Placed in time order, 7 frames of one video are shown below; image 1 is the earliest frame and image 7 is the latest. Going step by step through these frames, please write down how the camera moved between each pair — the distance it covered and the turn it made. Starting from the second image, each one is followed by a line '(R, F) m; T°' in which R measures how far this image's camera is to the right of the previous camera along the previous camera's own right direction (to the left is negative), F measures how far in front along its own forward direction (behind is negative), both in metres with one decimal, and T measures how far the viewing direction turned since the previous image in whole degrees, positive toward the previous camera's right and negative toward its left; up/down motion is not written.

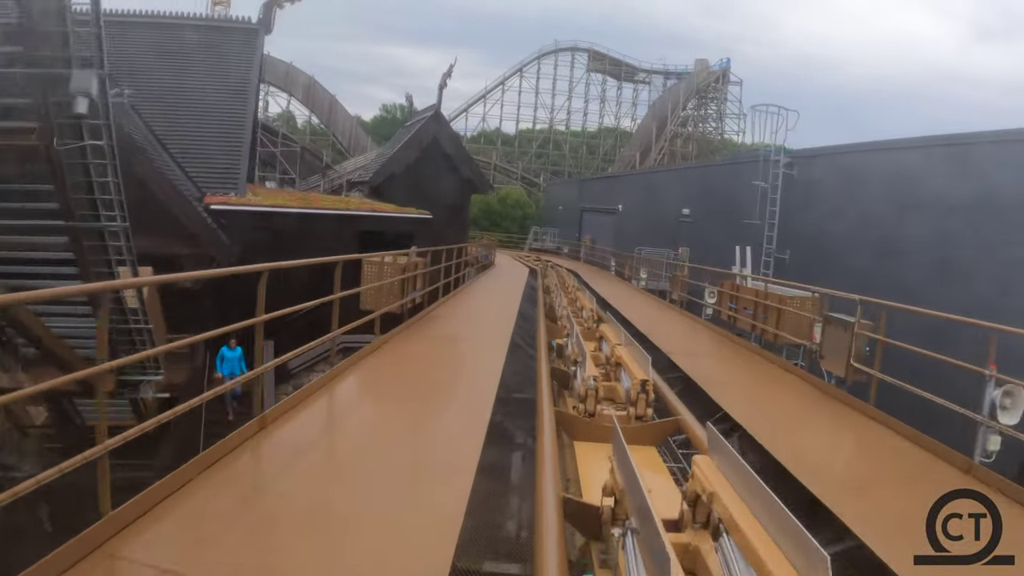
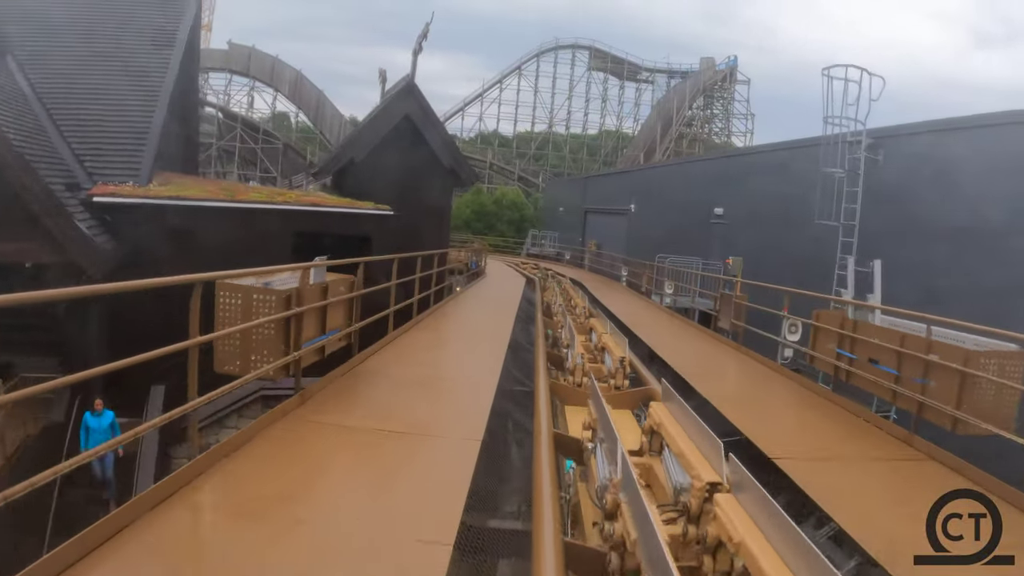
(+0.1, +2.0) m; 0°
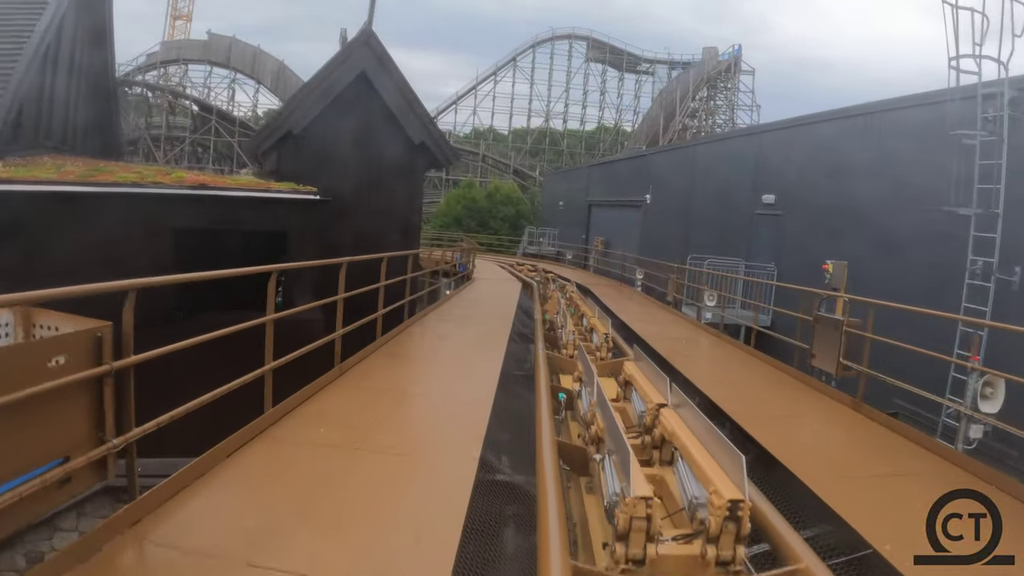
(+0.1, +1.9) m; 0°
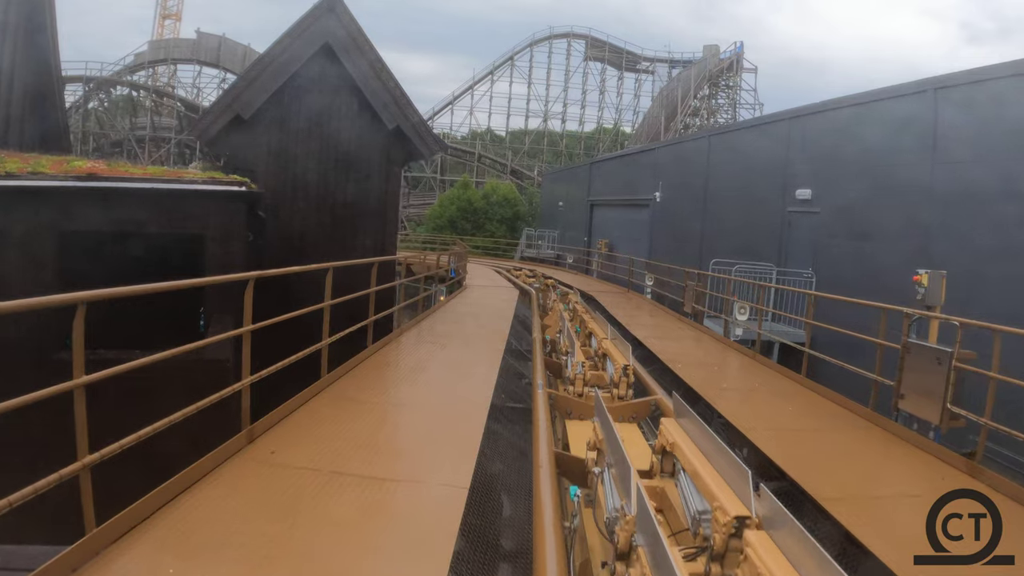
(0.0, +0.9) m; 0°
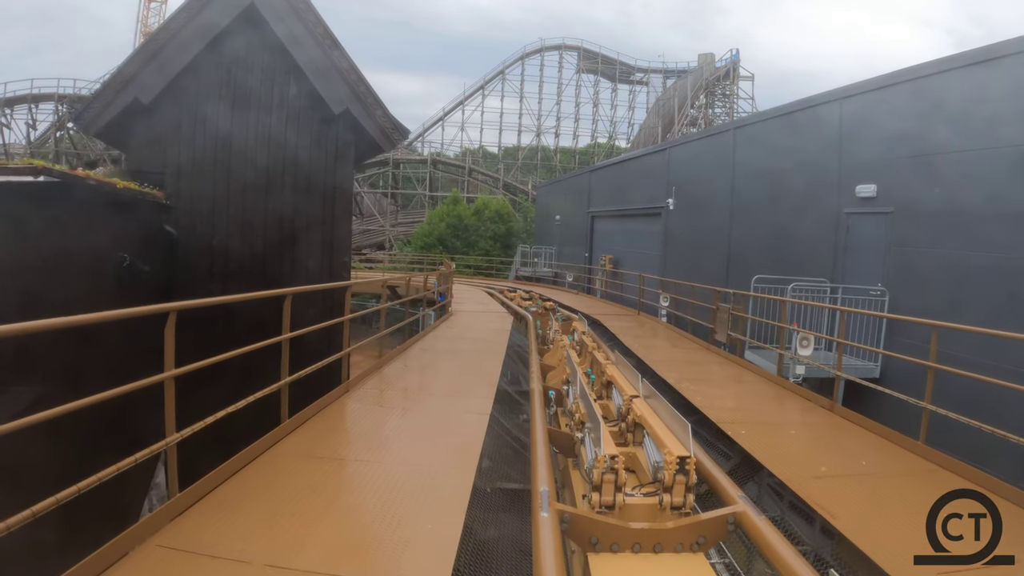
(0.0, +1.2) m; 0°
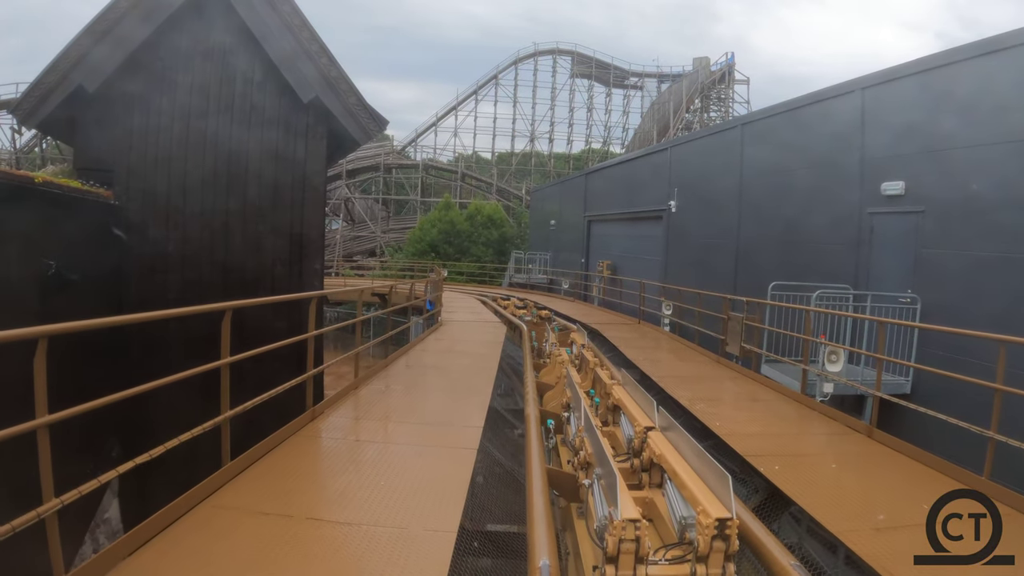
(0.0, +0.4) m; +1°
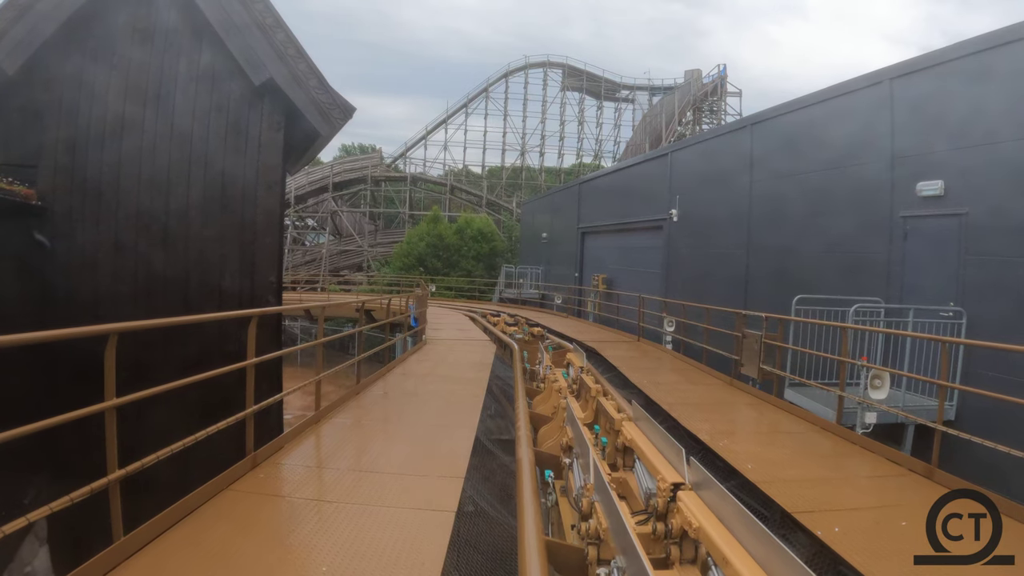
(0.0, +0.5) m; +1°
